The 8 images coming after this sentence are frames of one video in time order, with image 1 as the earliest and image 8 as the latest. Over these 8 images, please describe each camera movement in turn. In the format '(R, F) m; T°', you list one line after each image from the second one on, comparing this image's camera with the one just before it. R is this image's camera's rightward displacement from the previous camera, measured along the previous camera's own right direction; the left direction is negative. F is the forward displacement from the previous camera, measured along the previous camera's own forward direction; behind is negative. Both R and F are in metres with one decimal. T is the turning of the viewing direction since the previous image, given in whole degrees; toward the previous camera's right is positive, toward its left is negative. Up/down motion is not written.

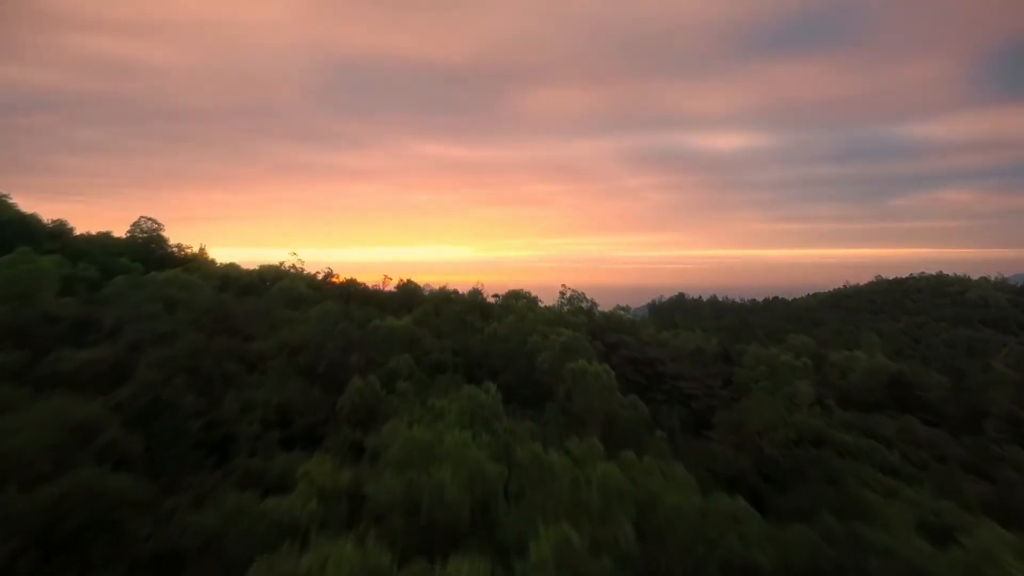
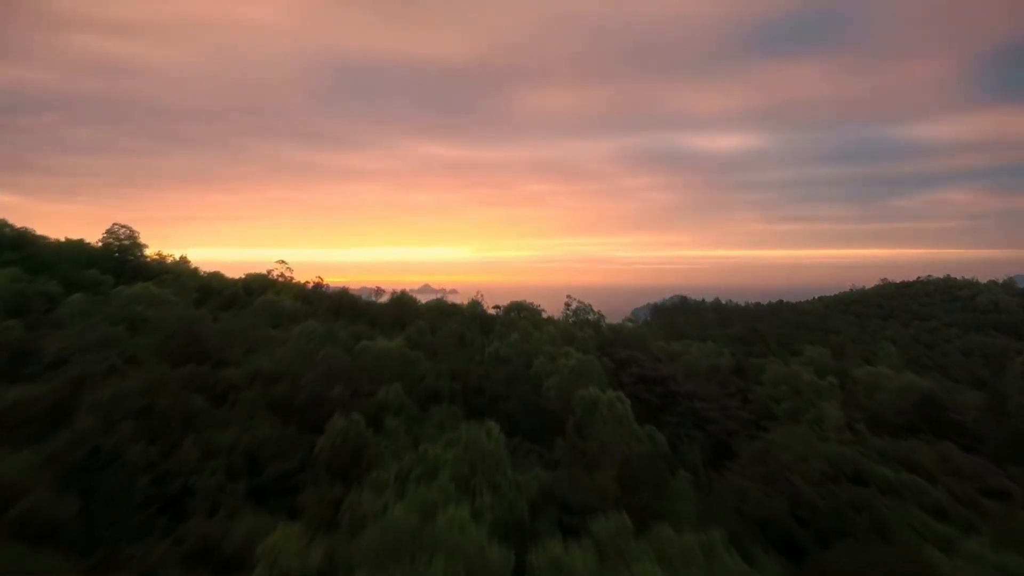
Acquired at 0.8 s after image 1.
(-0.1, +1.0) m; 0°
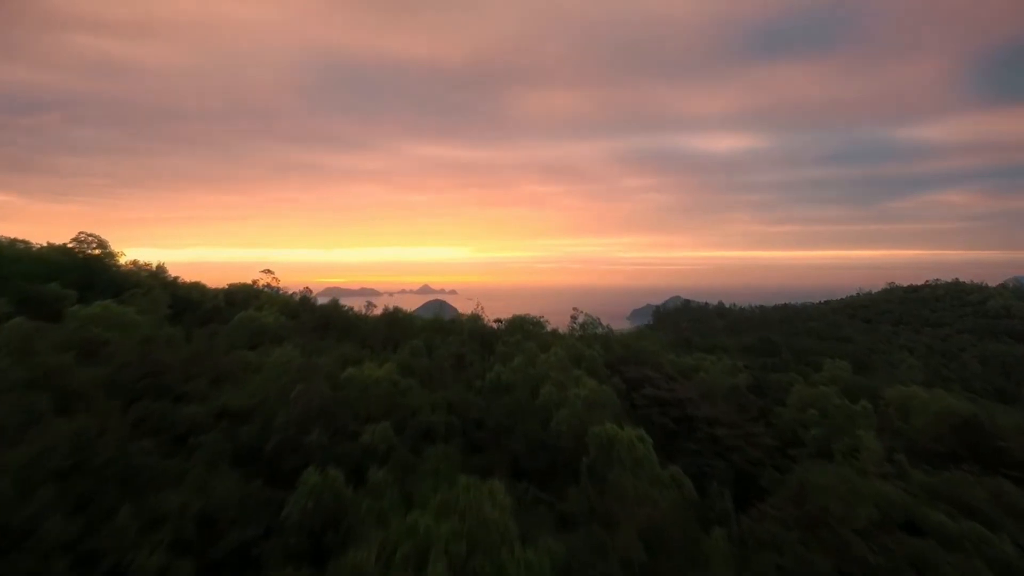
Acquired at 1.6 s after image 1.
(-0.1, +1.0) m; 0°
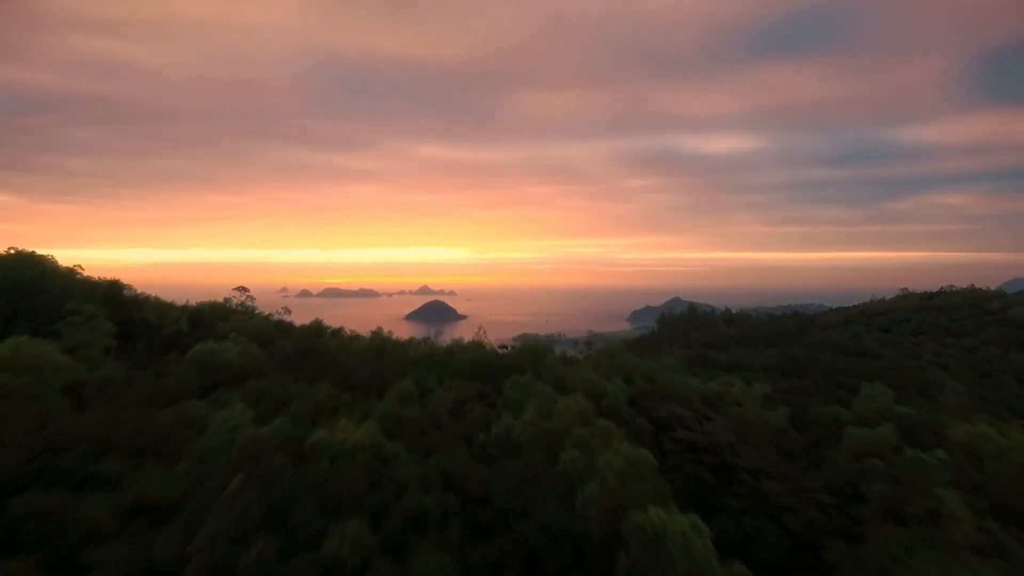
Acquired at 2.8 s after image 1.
(-0.2, +1.7) m; 0°
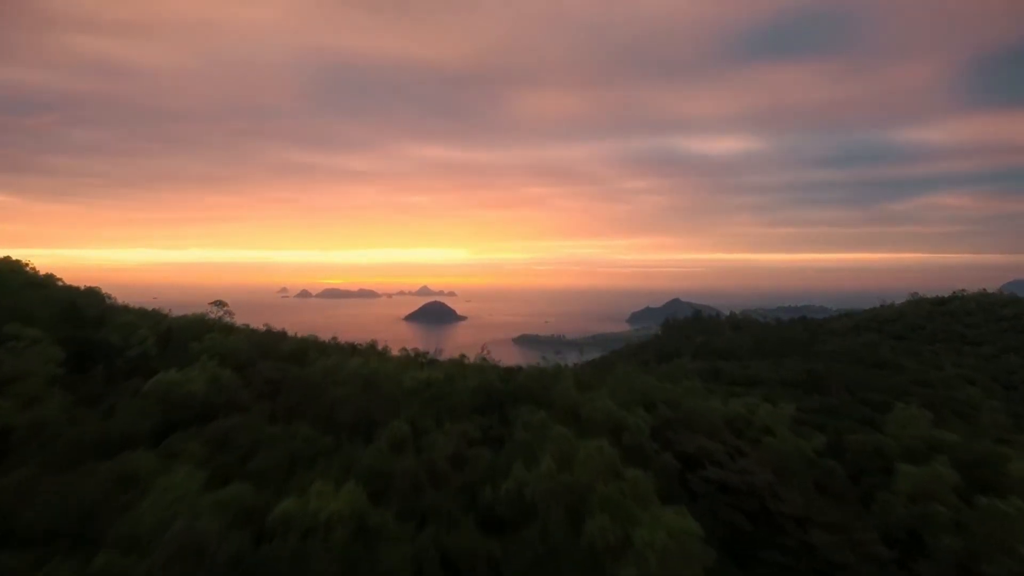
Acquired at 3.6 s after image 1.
(-0.2, +1.2) m; 0°
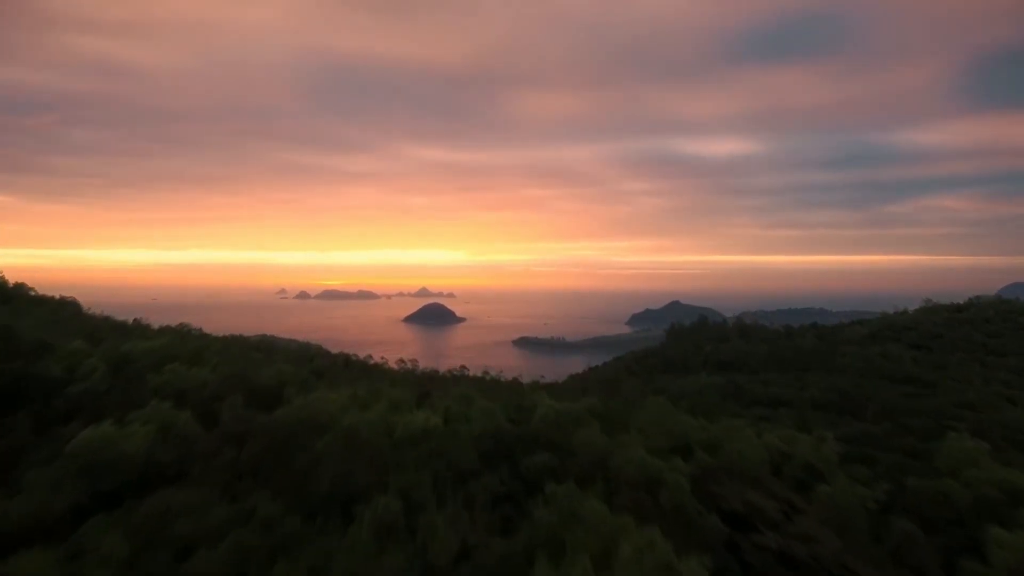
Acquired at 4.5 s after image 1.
(-0.2, +1.5) m; 0°
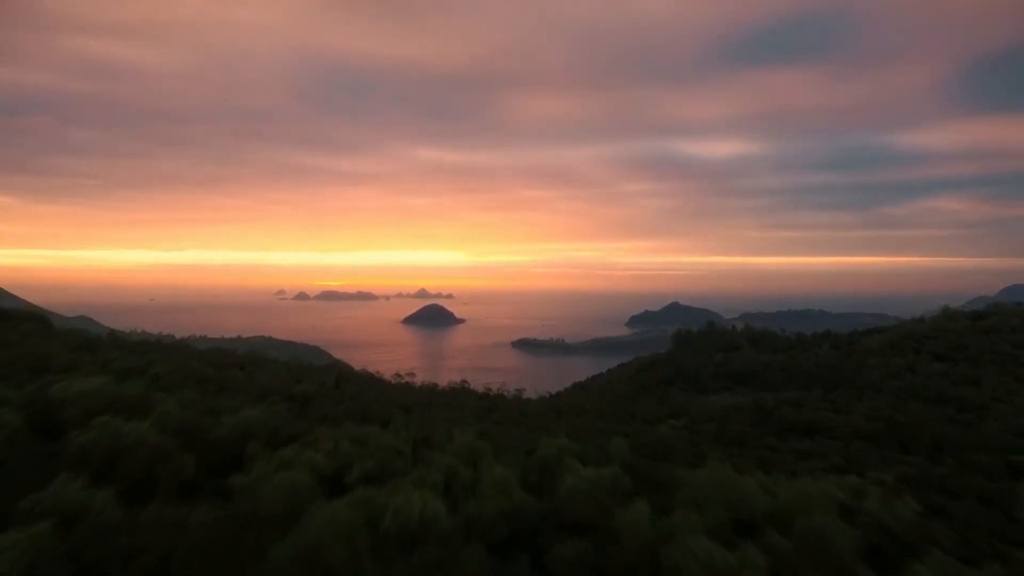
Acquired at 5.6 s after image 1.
(-0.3, +1.9) m; 0°
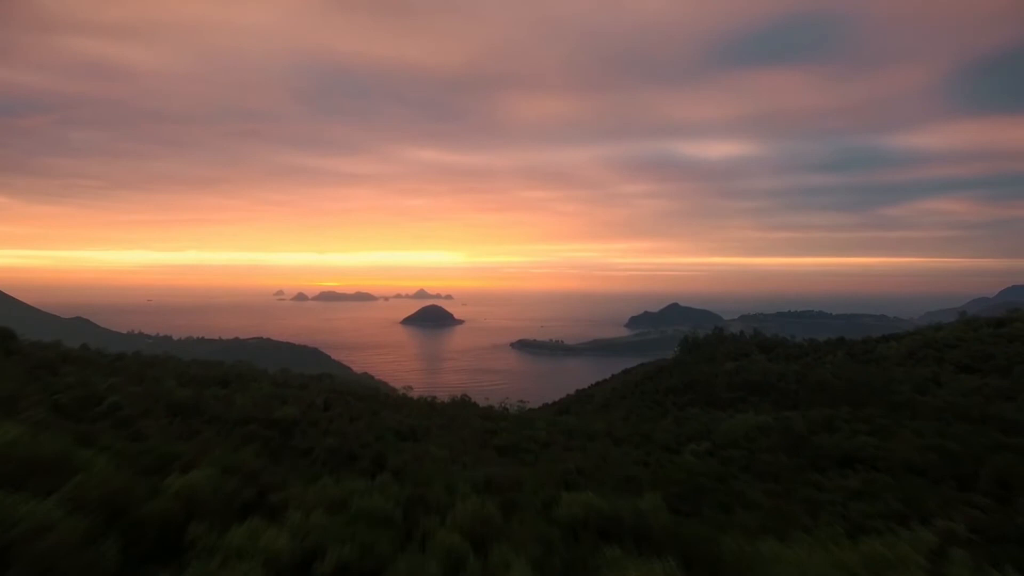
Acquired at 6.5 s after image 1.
(-0.2, +1.7) m; 0°
